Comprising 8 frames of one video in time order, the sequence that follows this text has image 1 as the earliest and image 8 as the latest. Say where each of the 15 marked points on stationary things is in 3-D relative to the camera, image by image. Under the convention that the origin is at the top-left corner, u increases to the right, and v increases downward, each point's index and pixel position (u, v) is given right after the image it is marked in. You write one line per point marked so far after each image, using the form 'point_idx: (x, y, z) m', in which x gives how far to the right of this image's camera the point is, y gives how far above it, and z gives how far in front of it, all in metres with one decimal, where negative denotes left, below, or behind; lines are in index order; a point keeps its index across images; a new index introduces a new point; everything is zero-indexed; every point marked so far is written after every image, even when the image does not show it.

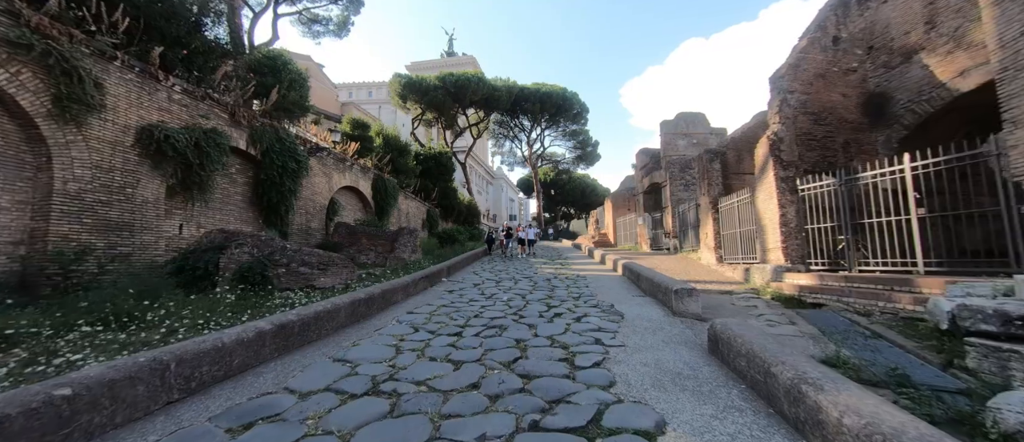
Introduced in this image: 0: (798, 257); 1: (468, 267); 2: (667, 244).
0: (+5.9, -0.8, +7.6) m
1: (-1.4, -1.4, +10.9) m
2: (+7.0, -1.0, +16.4) m
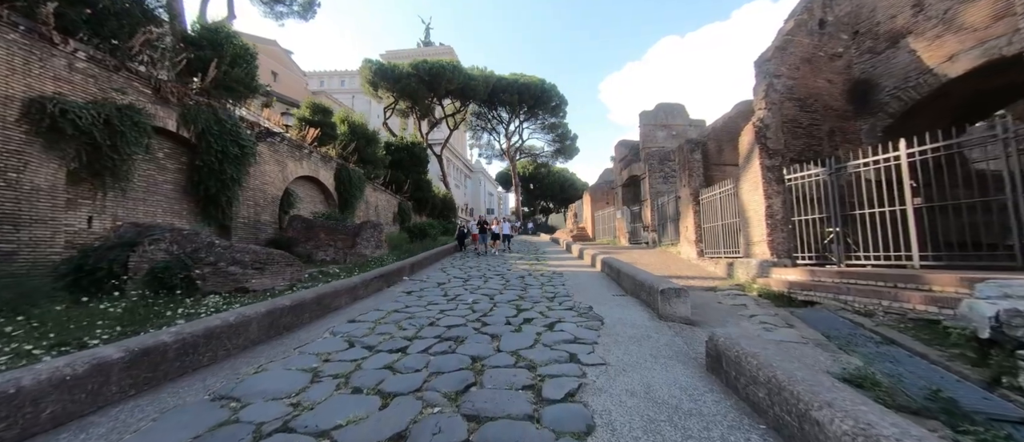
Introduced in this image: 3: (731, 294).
0: (+5.3, -0.6, +7.2) m
1: (-2.1, -1.2, +10.1) m
2: (+5.9, -0.7, +16.1) m
3: (+3.9, -1.3, +6.5) m
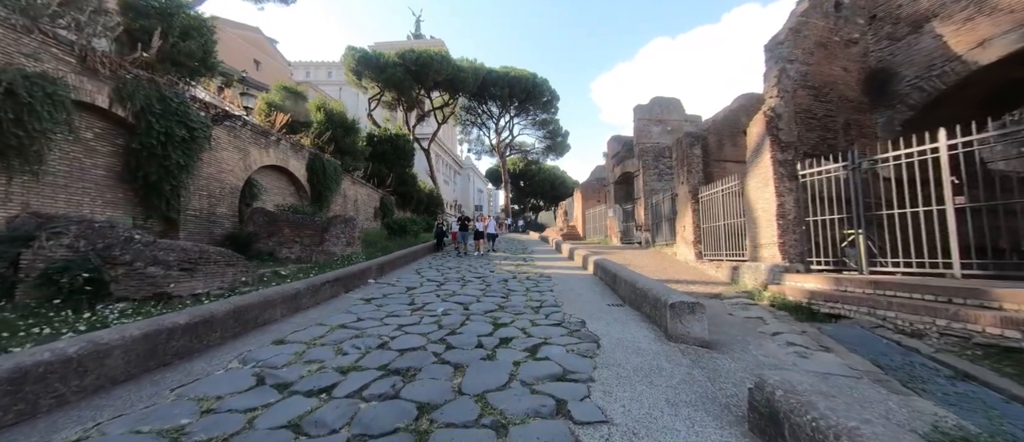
0: (+5.0, -0.6, +6.4) m
1: (-2.5, -1.1, +9.2) m
2: (+5.3, -0.7, +15.3) m
3: (+3.5, -1.3, +5.7) m
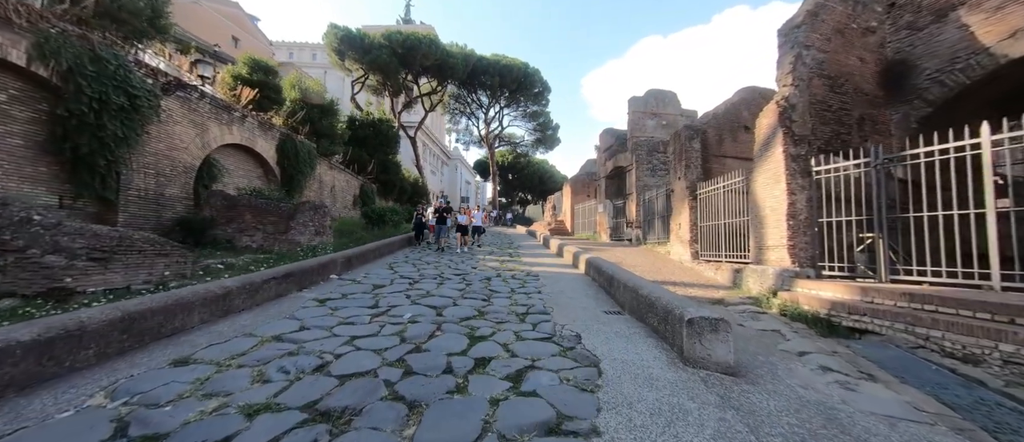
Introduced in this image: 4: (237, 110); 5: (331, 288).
0: (+4.8, -0.6, +5.9) m
1: (-2.9, -0.8, +8.4) m
2: (+4.8, -0.5, +14.8) m
3: (+3.3, -1.3, +5.1) m
4: (-8.1, +3.2, +10.7) m
5: (-2.4, -0.9, +4.9) m
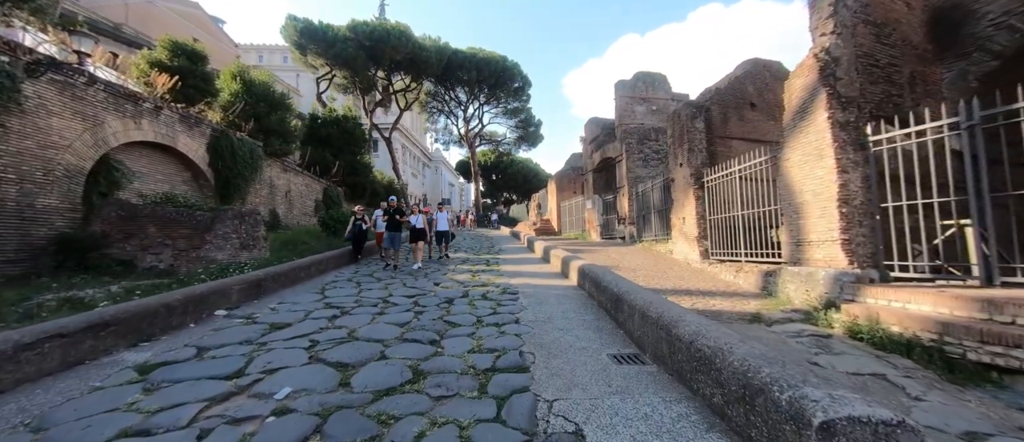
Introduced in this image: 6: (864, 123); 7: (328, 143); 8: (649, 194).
0: (+4.4, -0.4, +4.5) m
1: (-3.4, -0.9, +6.6) m
2: (+4.0, -0.4, +13.4) m
3: (+3.0, -1.2, +3.6) m
4: (-8.8, +2.9, +8.8) m
5: (-2.8, -1.0, +3.2) m
6: (+4.6, +1.3, +4.8) m
7: (-9.6, +4.1, +19.0) m
8: (+4.3, +0.8, +11.4) m
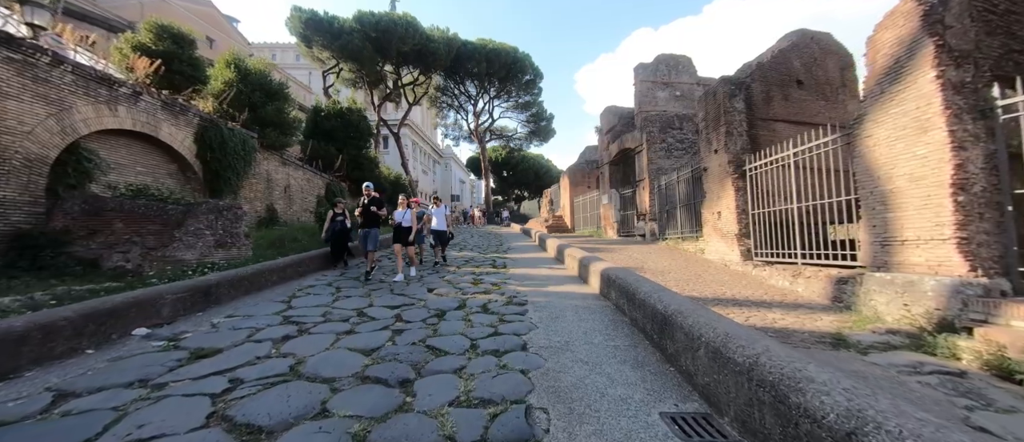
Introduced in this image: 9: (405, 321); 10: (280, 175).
0: (+4.4, -0.4, +3.3) m
1: (-3.2, -0.9, +5.8) m
2: (+4.4, -0.3, +12.2) m
3: (+3.0, -1.1, +2.6) m
4: (-8.6, +3.0, +8.1) m
5: (-2.7, -0.9, +2.3) m
6: (+4.7, +1.4, +3.7) m
7: (-9.1, +4.2, +18.3) m
8: (+4.5, +1.0, +10.2) m
9: (-1.0, -1.0, +3.6) m
10: (-8.5, +1.7, +13.5) m
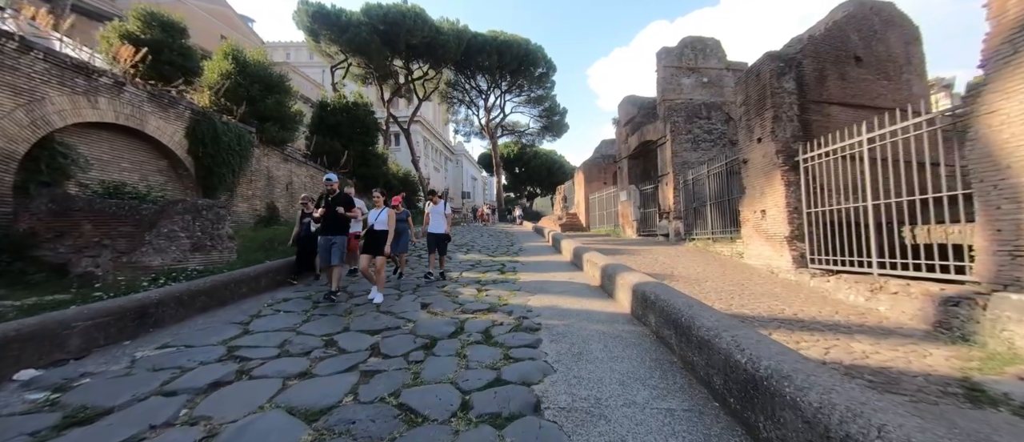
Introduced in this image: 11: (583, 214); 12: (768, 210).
0: (+4.5, -0.4, +2.3) m
1: (-3.1, -0.9, +5.0) m
2: (+4.7, -0.2, +11.2) m
3: (+3.0, -1.1, +1.6) m
4: (-8.4, +3.0, +7.5) m
5: (-2.7, -1.0, +1.5) m
6: (+4.8, +1.3, +2.6) m
7: (-8.5, +4.3, +17.7) m
8: (+4.8, +1.0, +9.2) m
9: (-1.0, -1.0, +2.8) m
10: (-8.1, +1.7, +12.9) m
11: (+3.7, +0.4, +19.1) m
12: (+4.3, +0.2, +6.1) m
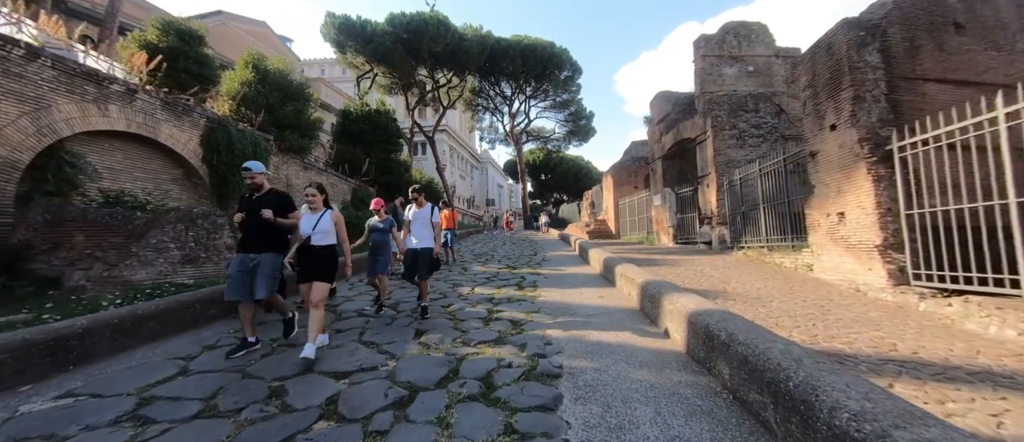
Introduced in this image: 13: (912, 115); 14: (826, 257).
0: (+4.5, -0.4, +1.2) m
1: (-2.9, -1.0, +4.4) m
2: (+5.4, -0.4, +10.0) m
3: (+3.0, -1.1, +0.5) m
4: (-8.0, +2.8, +7.3) m
5: (-2.8, -1.0, +0.9) m
6: (+4.7, +1.3, +1.5) m
7: (-7.3, +3.9, +17.6) m
8: (+5.3, +0.9, +8.0) m
9: (-0.9, -1.0, +2.0) m
10: (-7.3, +1.4, +12.7) m
11: (+4.9, 0.0, +18.0) m
12: (+4.6, +0.1, +5.0) m
13: (+5.4, +1.4, +5.0) m
14: (+4.6, -0.5, +5.4) m
